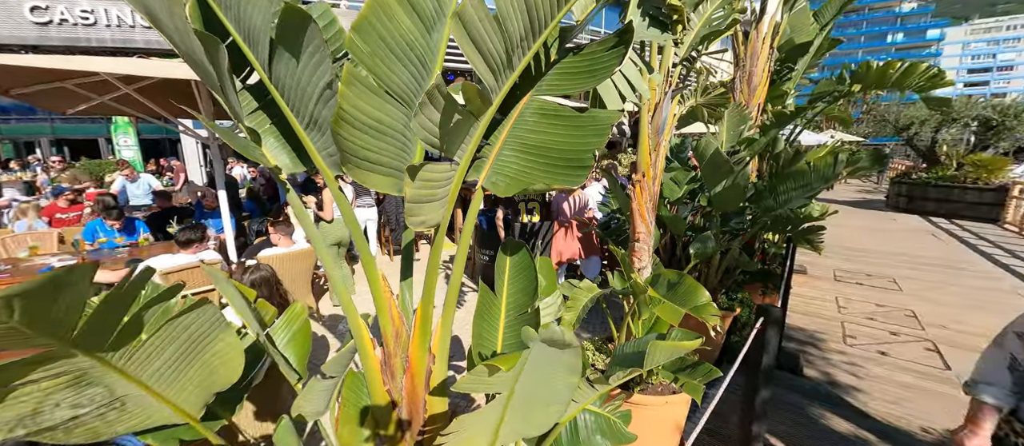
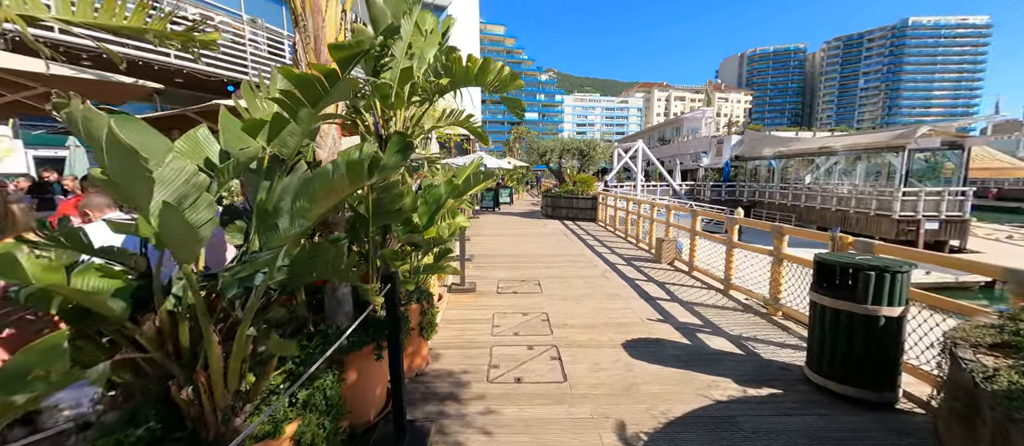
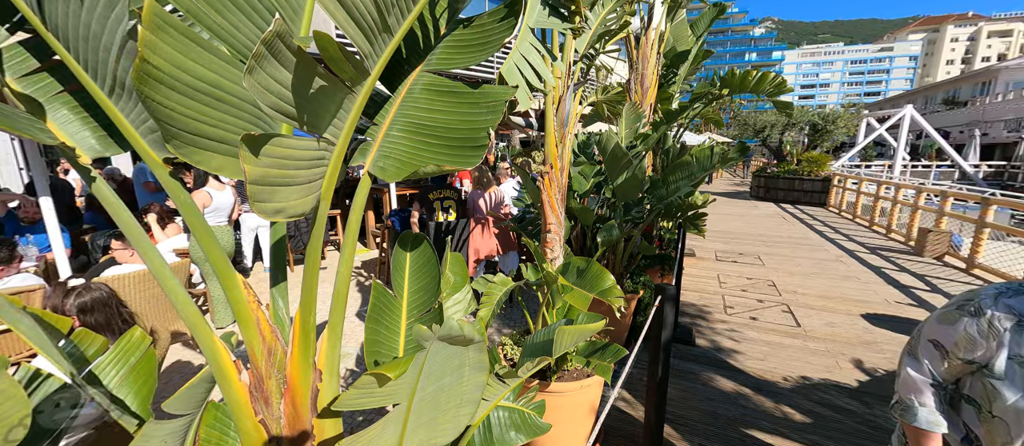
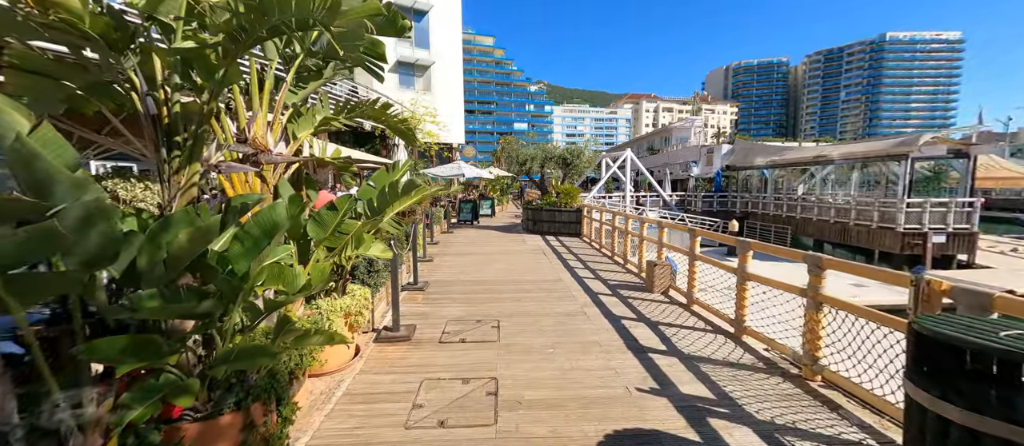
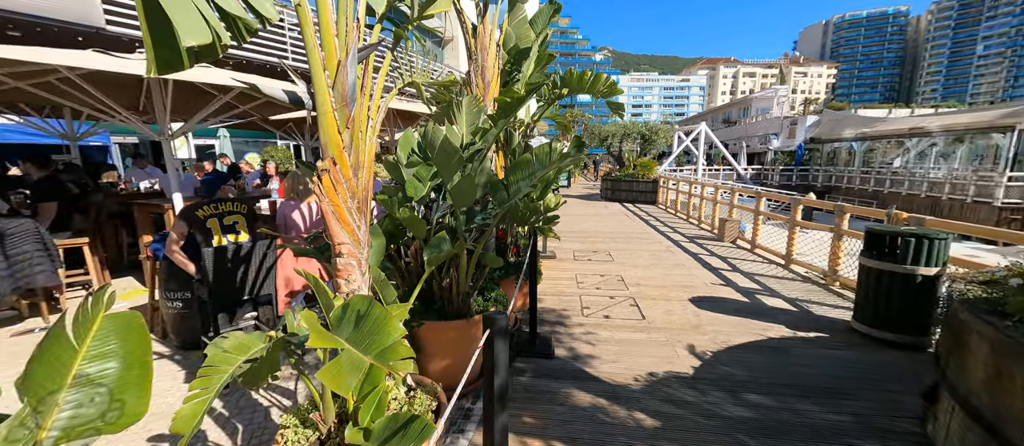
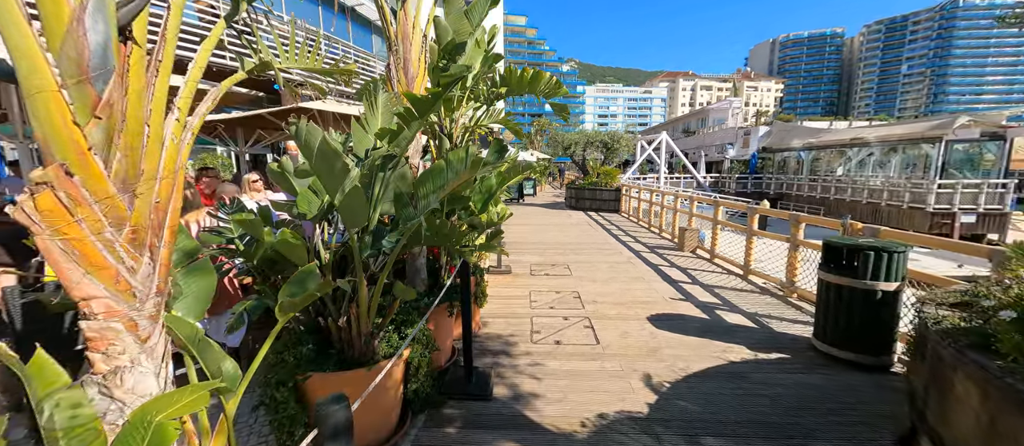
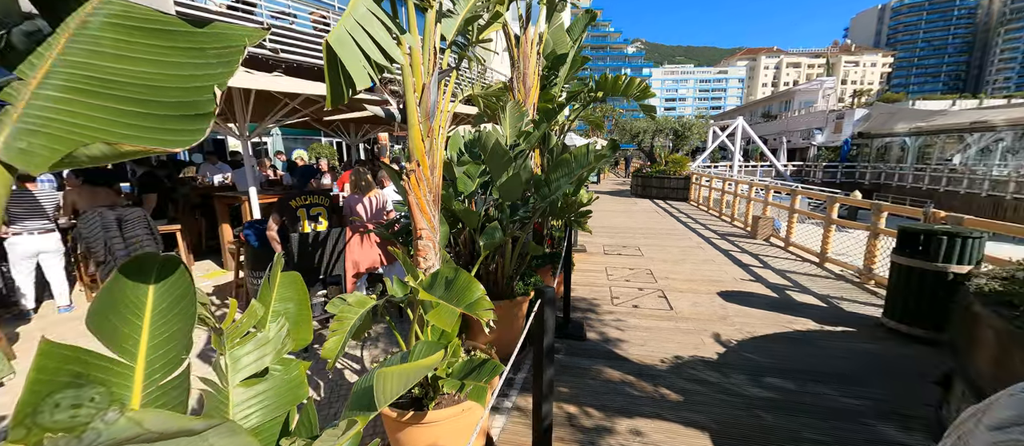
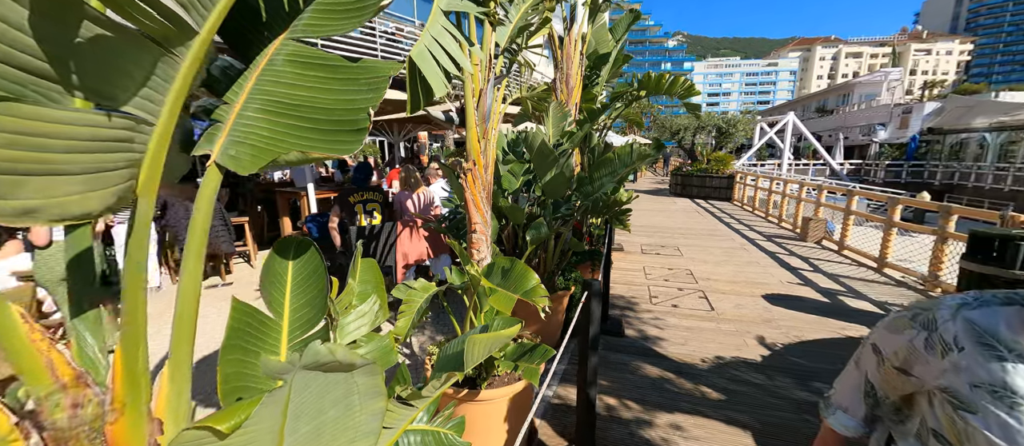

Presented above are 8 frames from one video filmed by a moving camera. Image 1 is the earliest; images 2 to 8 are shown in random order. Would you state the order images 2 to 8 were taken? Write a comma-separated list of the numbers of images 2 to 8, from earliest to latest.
3, 8, 7, 5, 6, 2, 4
